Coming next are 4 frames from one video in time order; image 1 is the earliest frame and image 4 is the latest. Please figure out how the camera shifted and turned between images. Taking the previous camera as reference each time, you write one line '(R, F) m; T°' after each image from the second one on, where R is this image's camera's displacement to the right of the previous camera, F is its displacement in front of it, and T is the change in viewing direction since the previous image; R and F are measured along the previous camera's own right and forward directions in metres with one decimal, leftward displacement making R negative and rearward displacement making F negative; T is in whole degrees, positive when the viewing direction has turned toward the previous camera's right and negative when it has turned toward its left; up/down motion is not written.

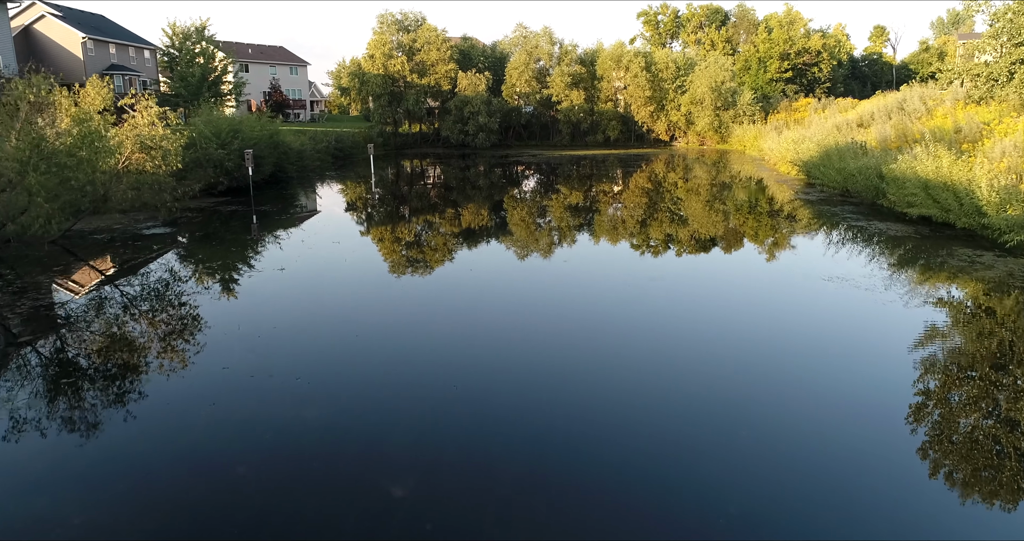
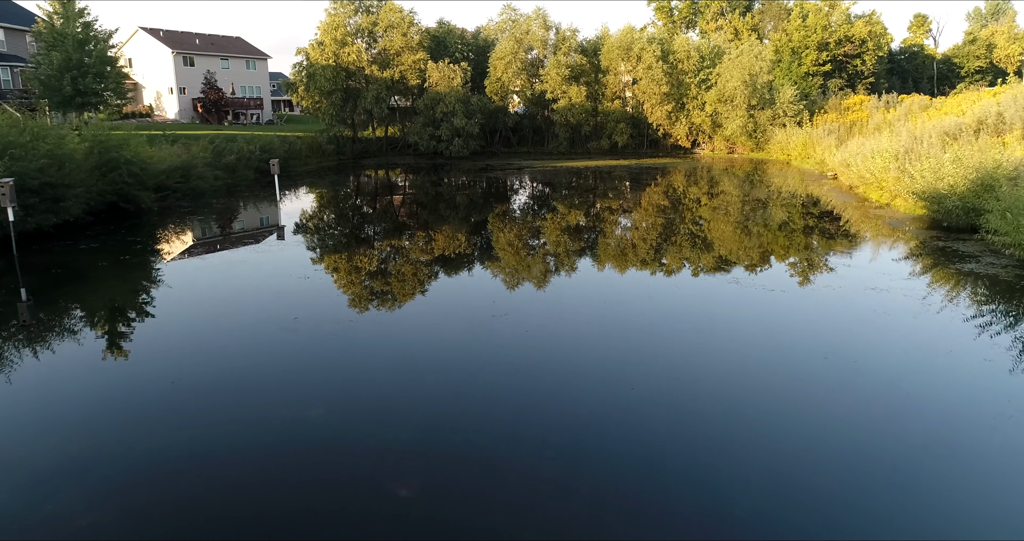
(+0.7, +4.9) m; -1°
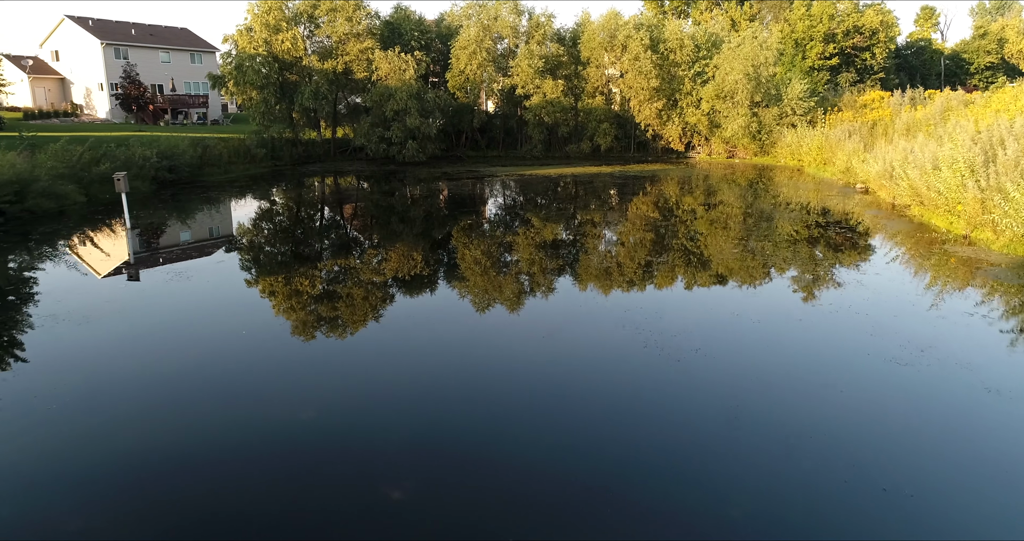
(+0.8, +2.9) m; +1°
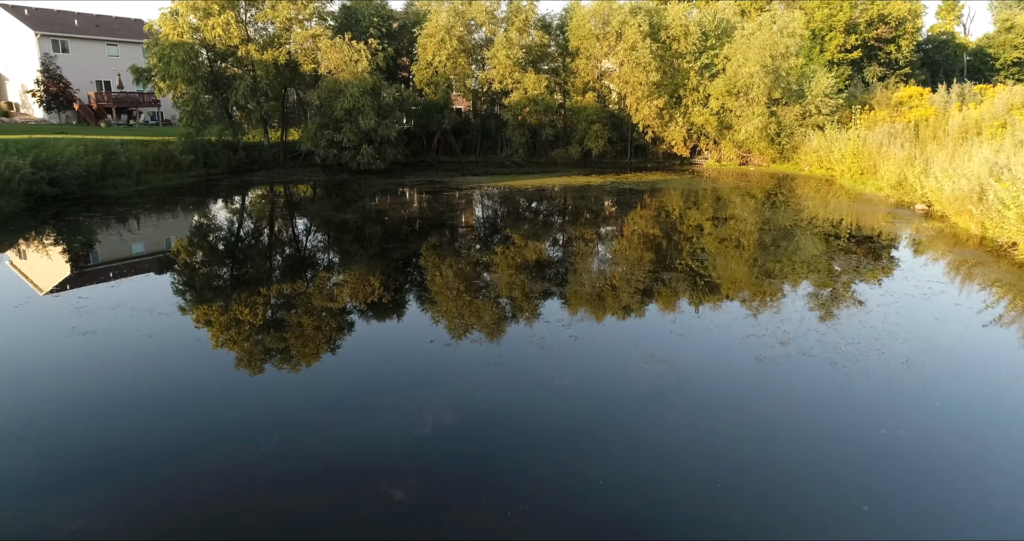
(+0.7, +2.6) m; 0°
